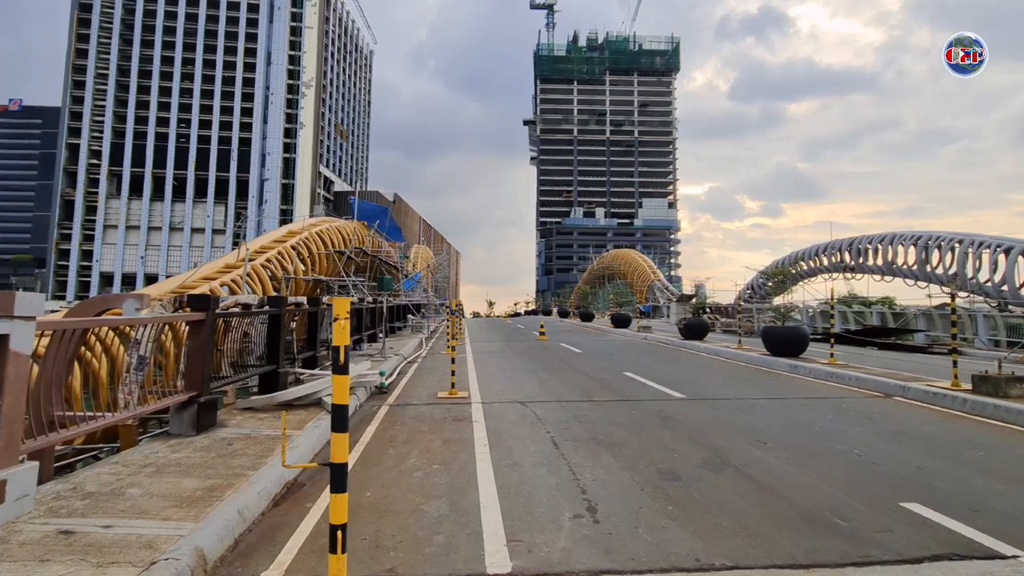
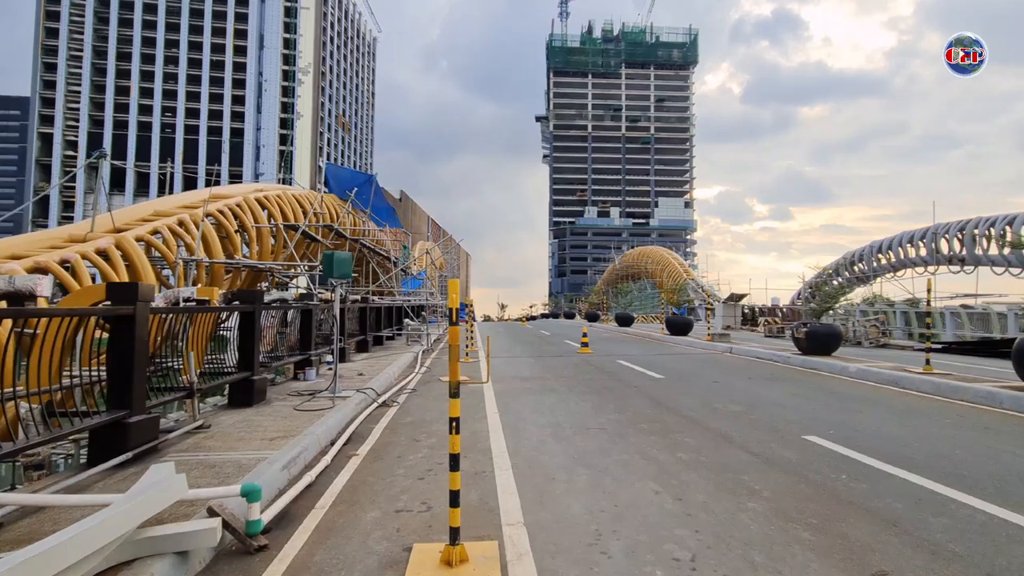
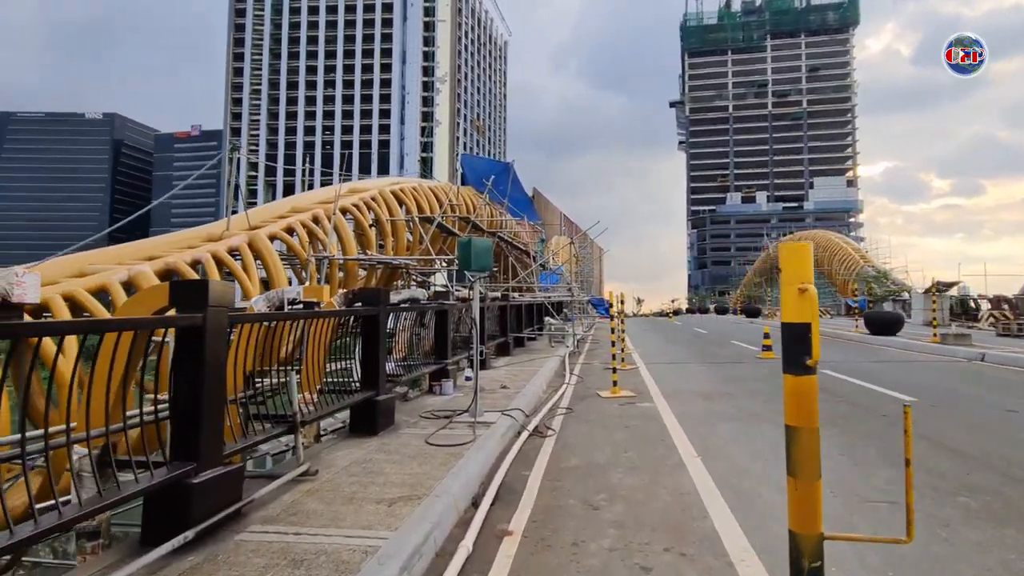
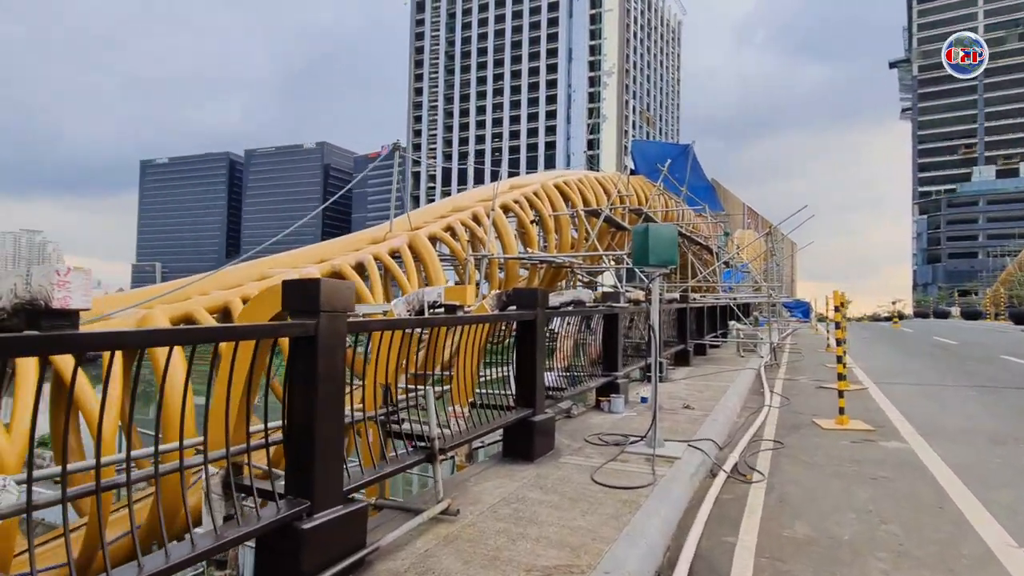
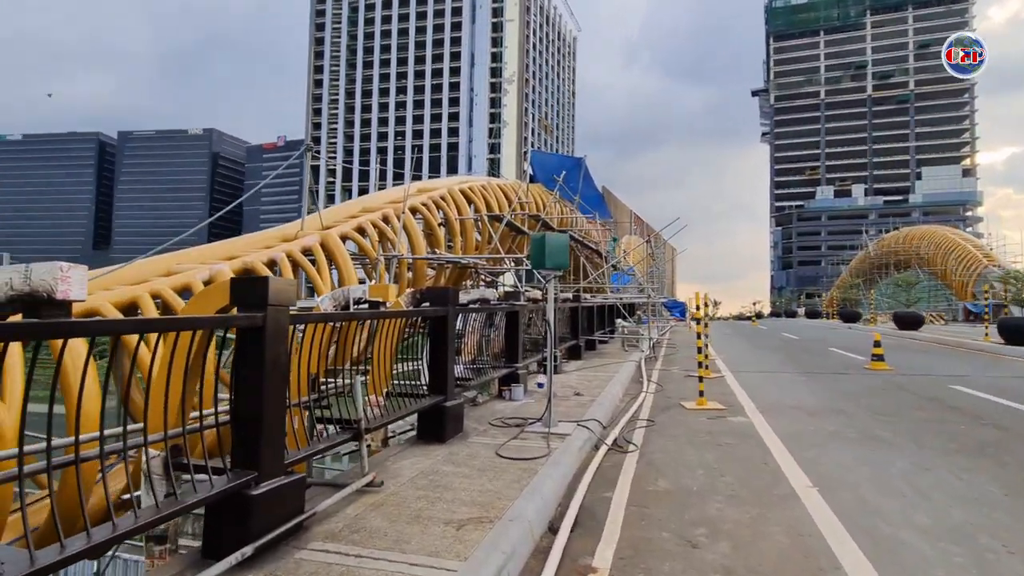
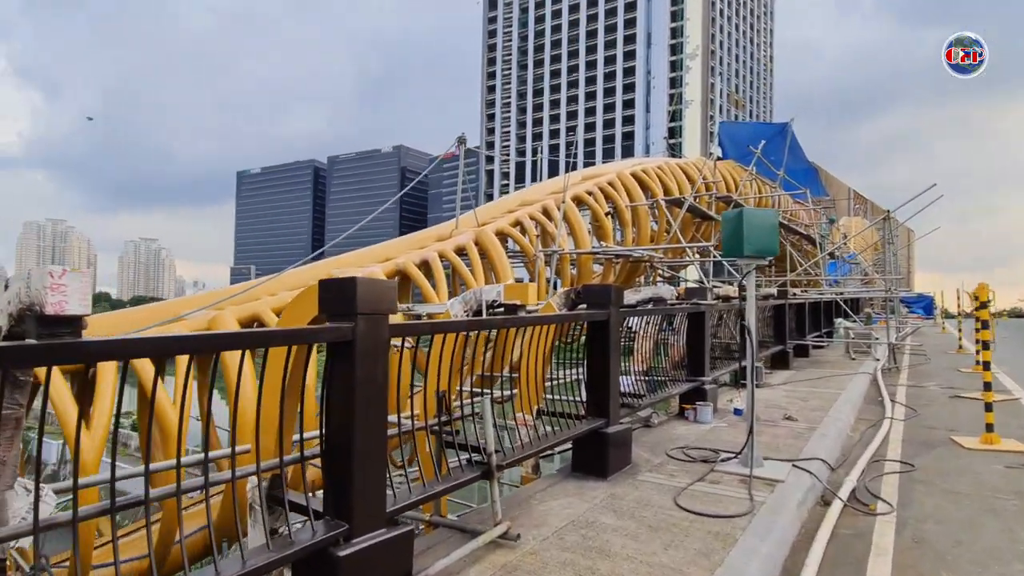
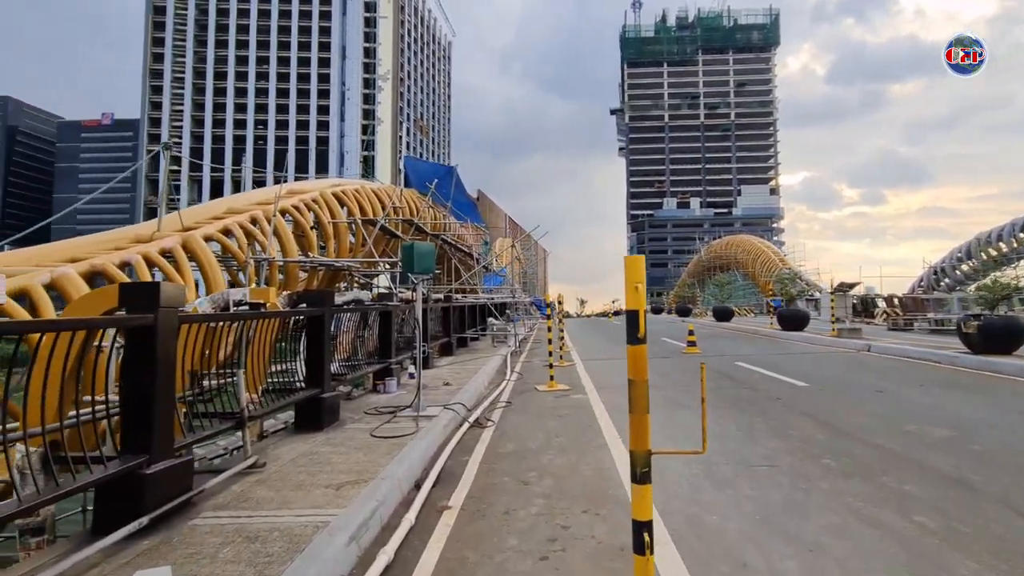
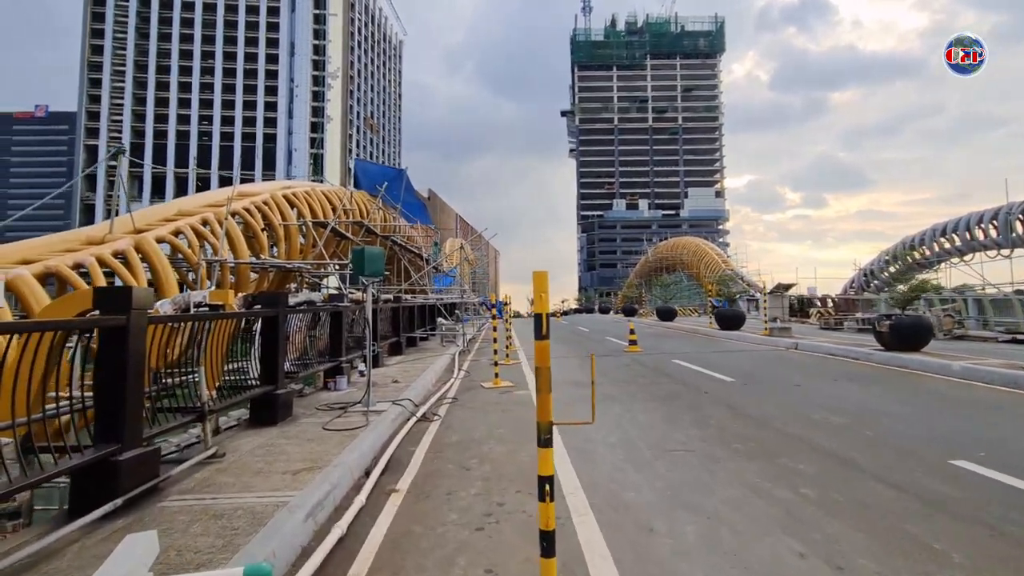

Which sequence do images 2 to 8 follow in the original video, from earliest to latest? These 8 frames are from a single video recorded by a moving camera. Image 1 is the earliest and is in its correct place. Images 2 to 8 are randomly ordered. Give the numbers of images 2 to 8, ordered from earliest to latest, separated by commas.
2, 8, 7, 3, 5, 4, 6
